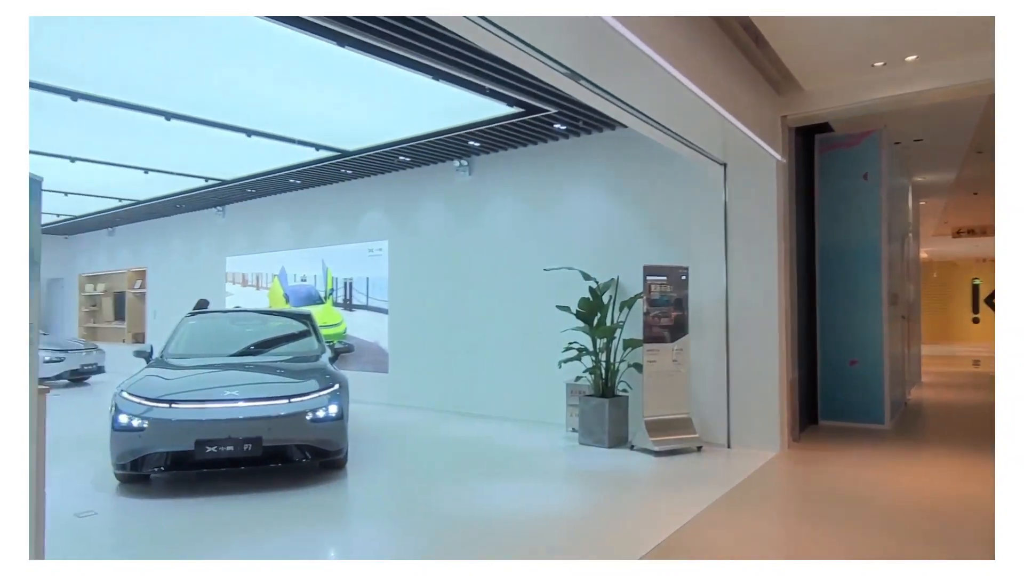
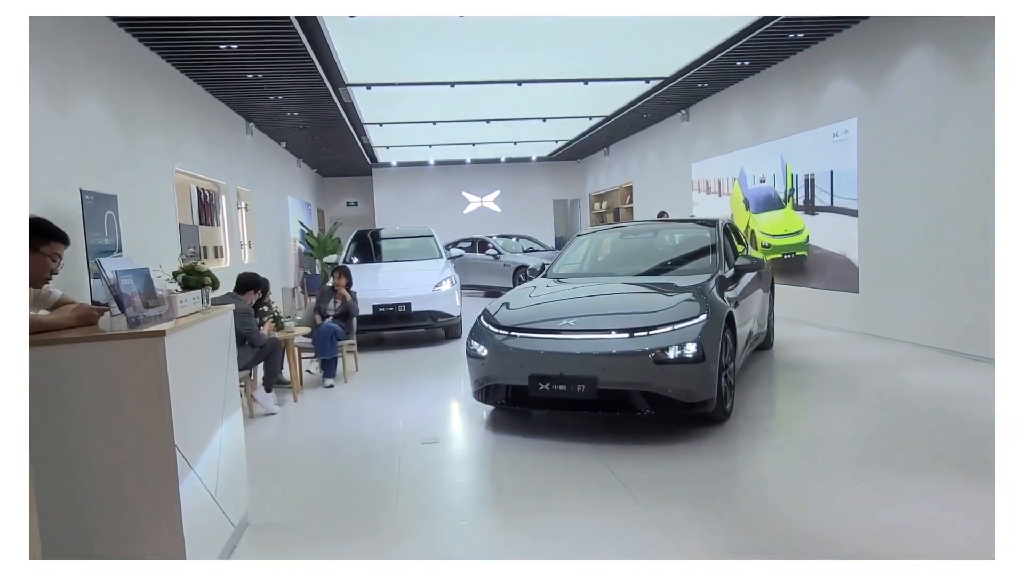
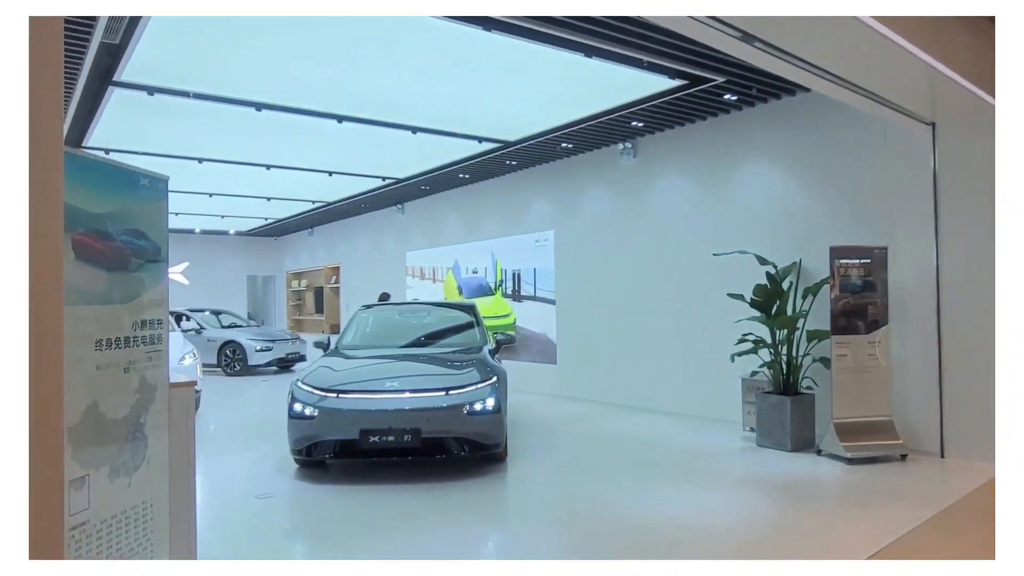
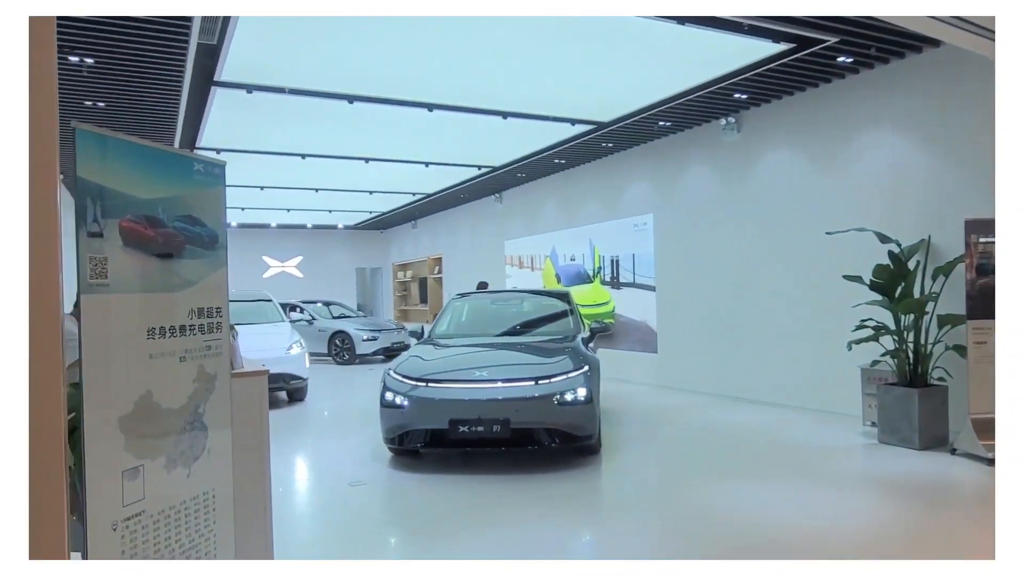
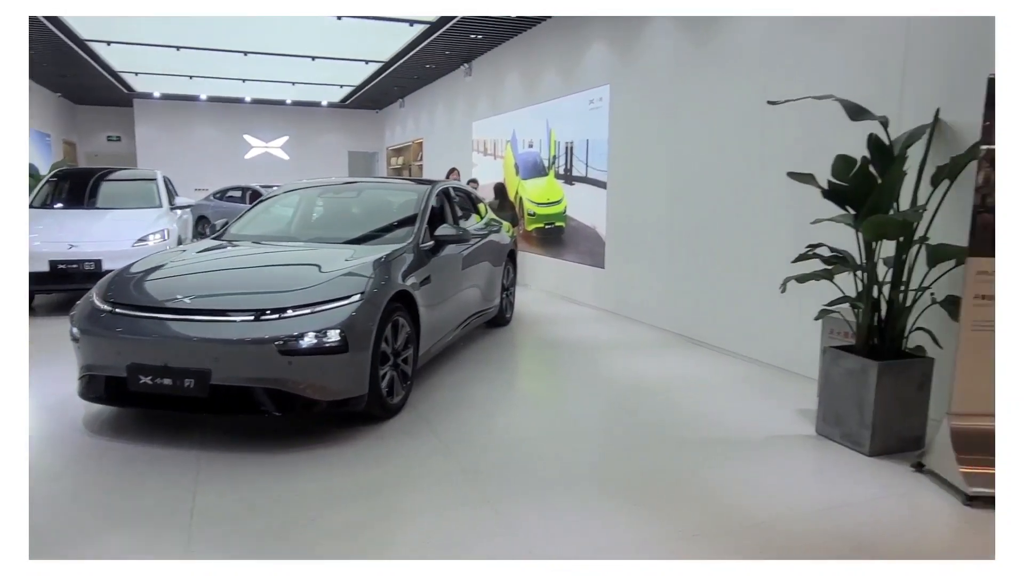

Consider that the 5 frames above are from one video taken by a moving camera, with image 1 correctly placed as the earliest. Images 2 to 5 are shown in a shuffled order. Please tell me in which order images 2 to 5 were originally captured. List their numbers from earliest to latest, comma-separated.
3, 4, 2, 5
